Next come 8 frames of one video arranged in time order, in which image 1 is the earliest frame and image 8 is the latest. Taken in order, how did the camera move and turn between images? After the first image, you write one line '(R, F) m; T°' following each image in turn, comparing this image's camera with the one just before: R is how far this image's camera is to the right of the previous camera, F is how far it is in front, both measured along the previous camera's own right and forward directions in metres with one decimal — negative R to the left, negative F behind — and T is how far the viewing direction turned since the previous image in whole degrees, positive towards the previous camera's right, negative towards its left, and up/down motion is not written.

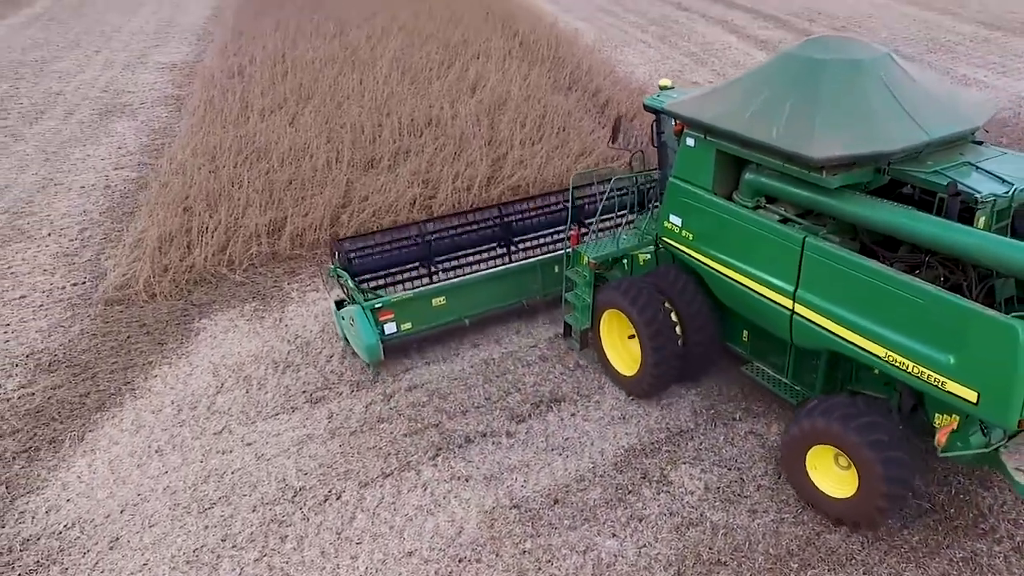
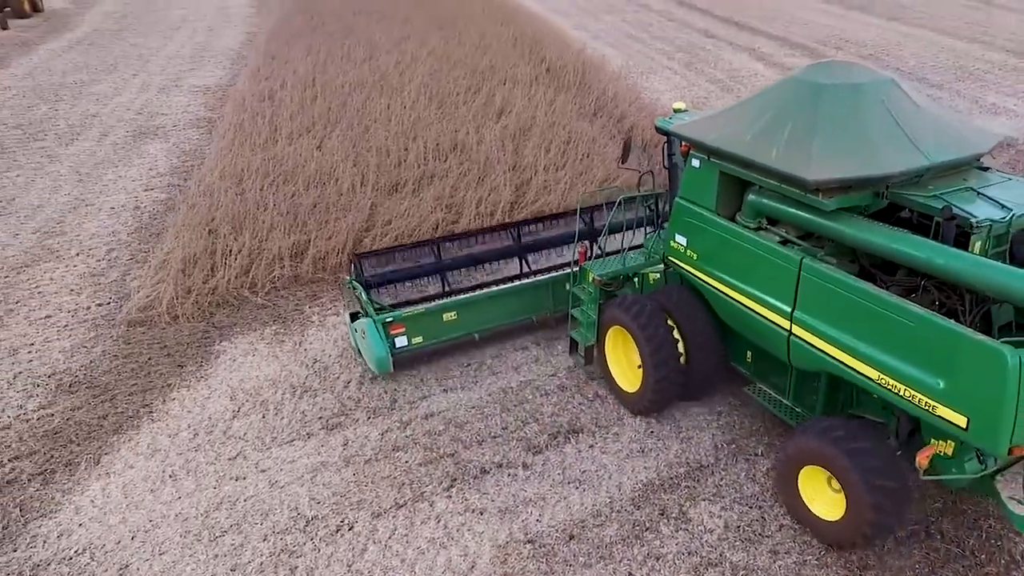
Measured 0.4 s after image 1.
(+0.1, +0.1) m; -2°
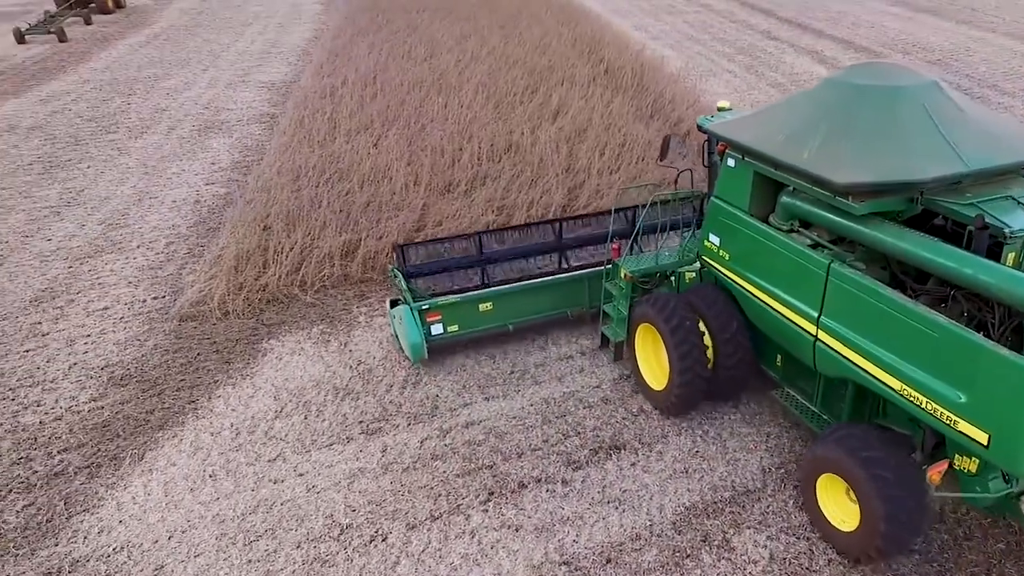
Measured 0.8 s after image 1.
(+0.1, +0.1) m; -4°
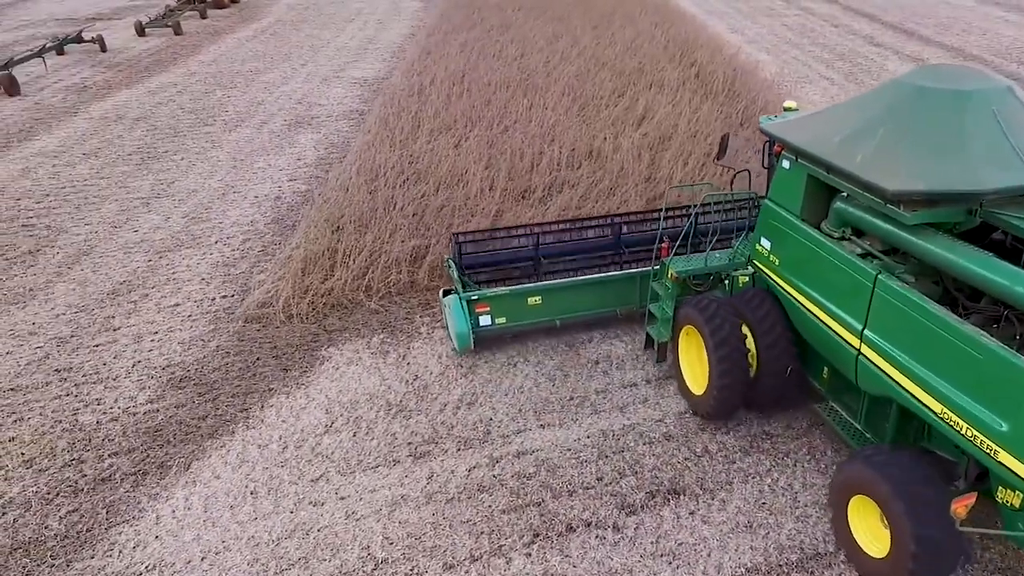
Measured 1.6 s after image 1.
(+0.2, +0.3) m; -7°
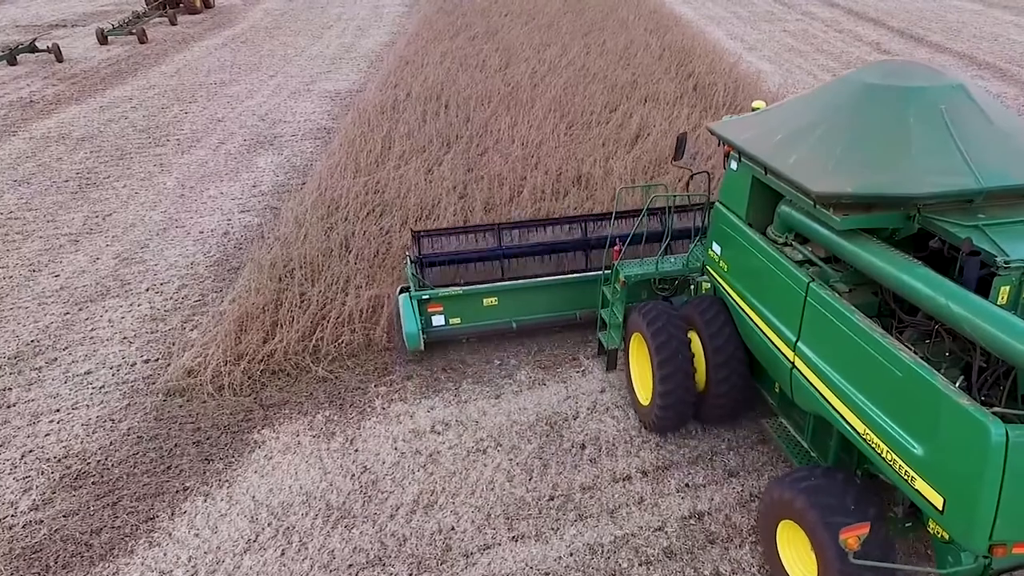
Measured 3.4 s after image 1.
(+0.1, +0.9) m; 0°
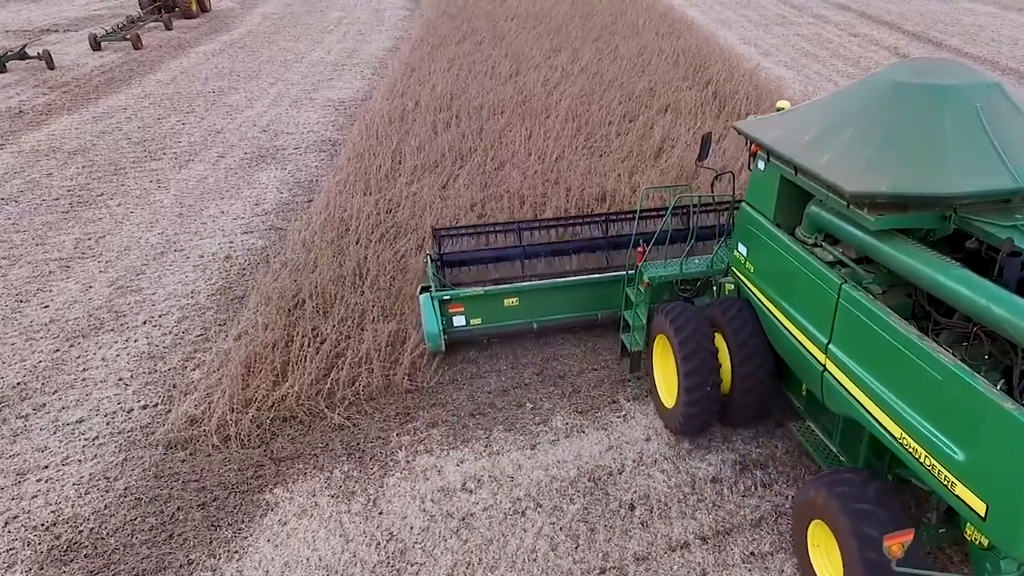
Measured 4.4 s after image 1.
(-0.2, +0.4) m; 0°
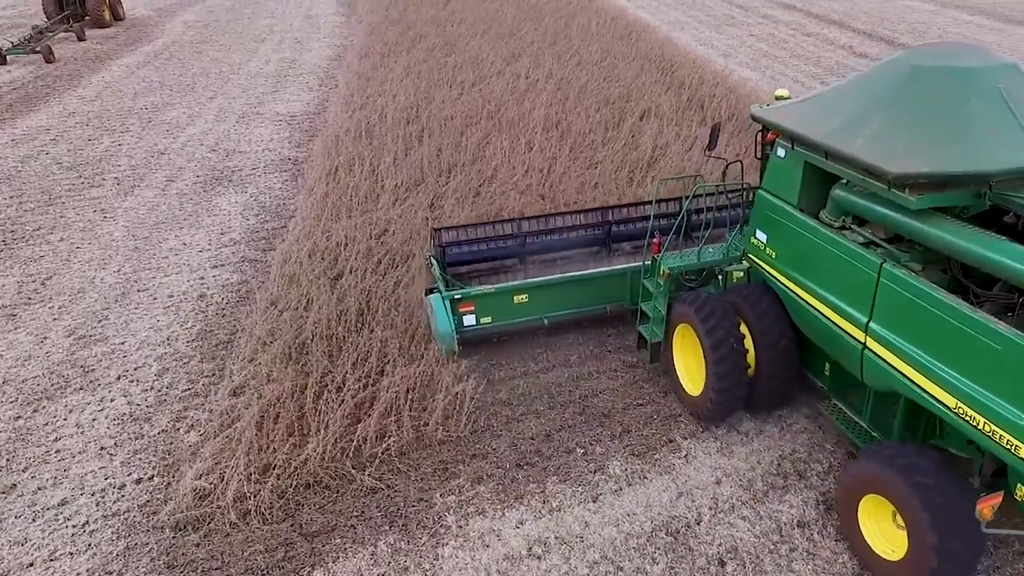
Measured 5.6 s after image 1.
(-0.6, +0.5) m; +5°
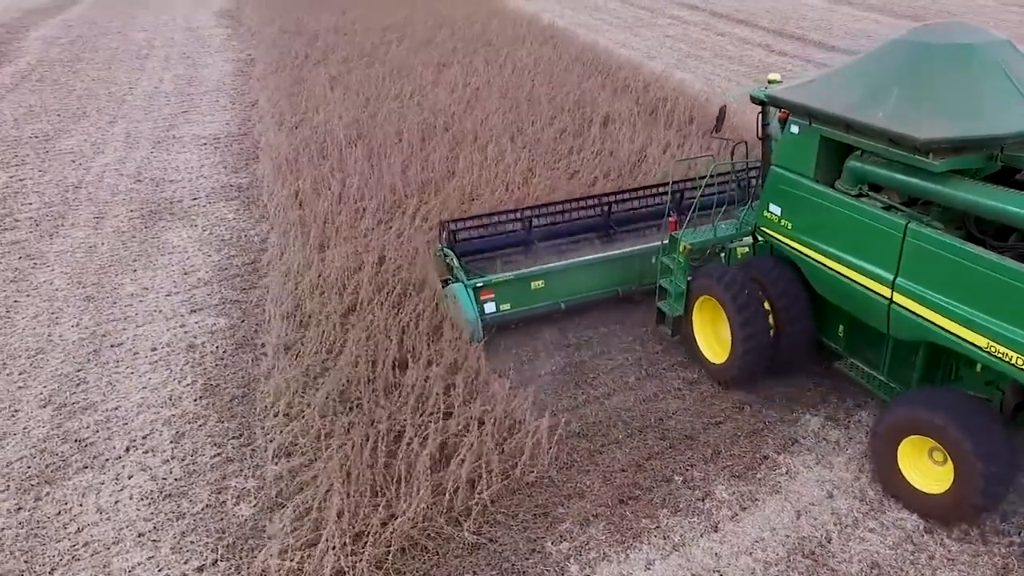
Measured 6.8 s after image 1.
(-1.1, +0.4) m; +9°
